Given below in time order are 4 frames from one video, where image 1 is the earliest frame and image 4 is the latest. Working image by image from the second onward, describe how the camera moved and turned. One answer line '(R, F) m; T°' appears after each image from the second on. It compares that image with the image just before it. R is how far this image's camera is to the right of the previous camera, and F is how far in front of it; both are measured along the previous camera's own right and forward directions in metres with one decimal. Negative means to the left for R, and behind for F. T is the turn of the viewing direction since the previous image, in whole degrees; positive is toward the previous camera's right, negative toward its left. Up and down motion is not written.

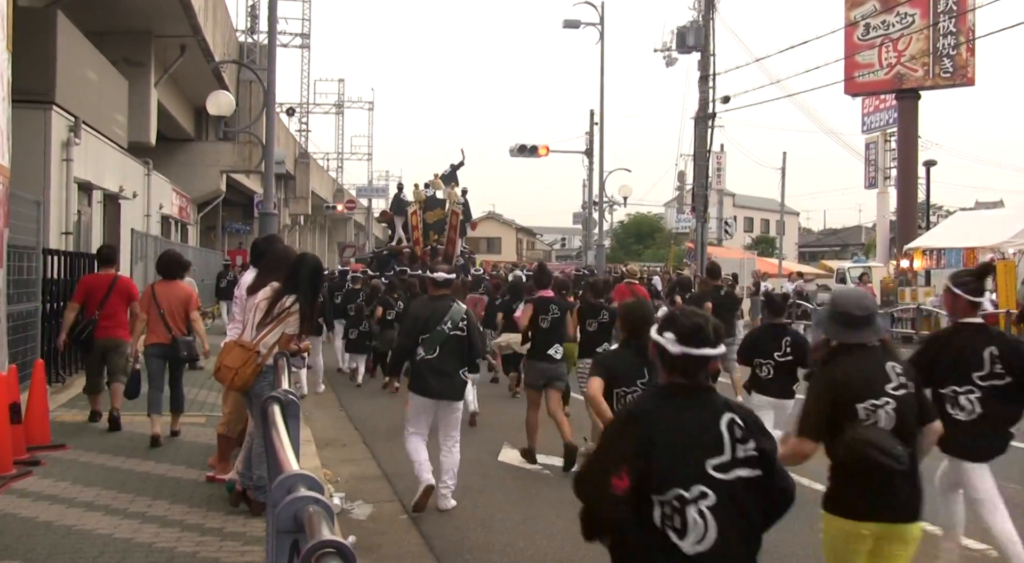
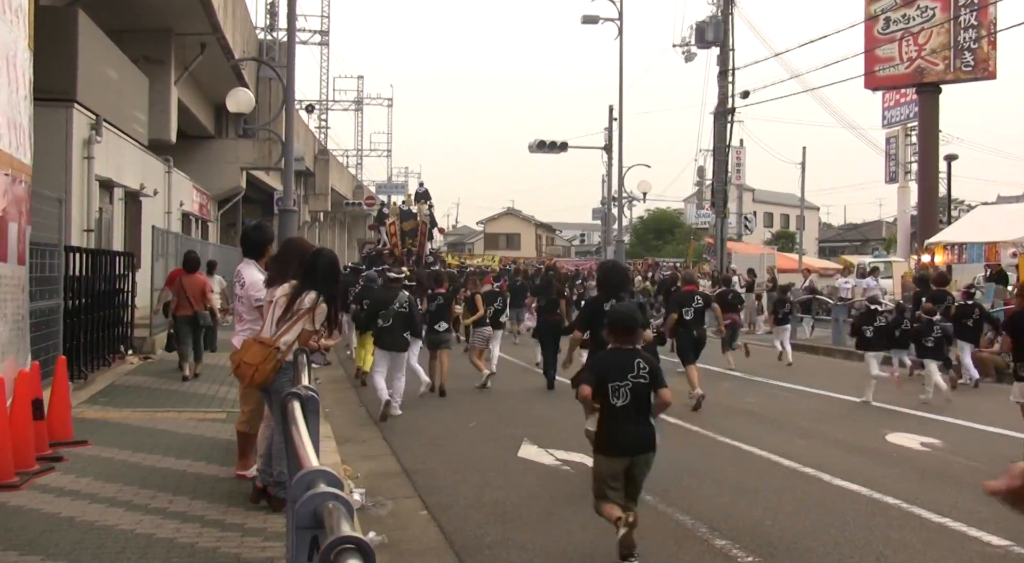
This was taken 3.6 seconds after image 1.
(-0.1, 0.0) m; -1°
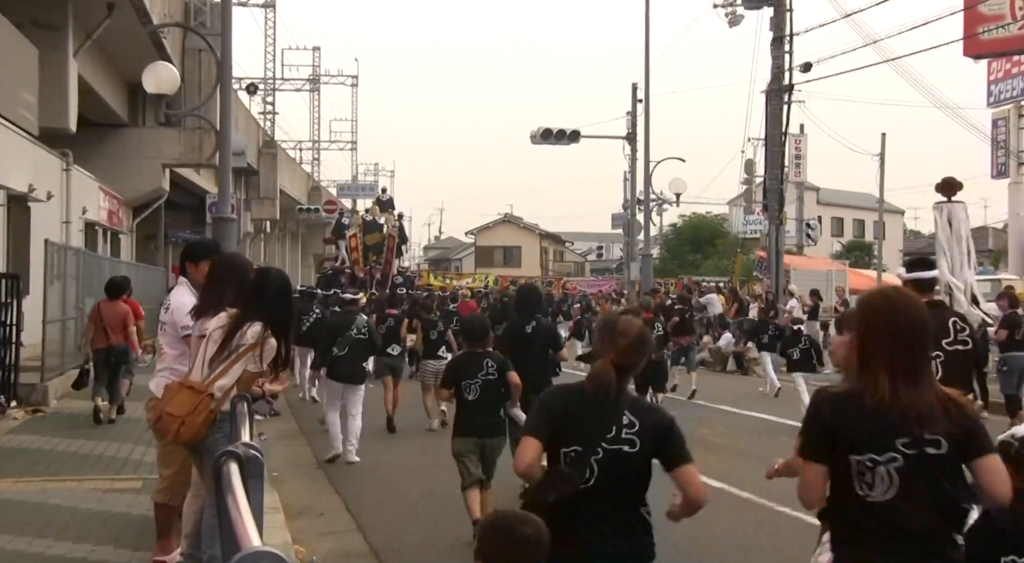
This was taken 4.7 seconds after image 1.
(+0.1, +1.8) m; -1°
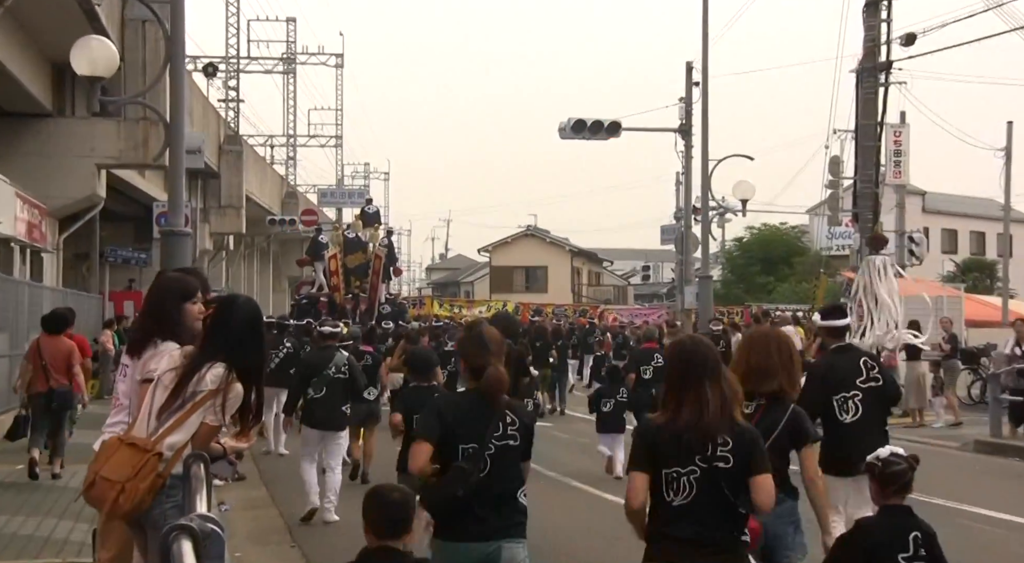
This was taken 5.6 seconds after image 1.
(0.0, +1.4) m; -1°
